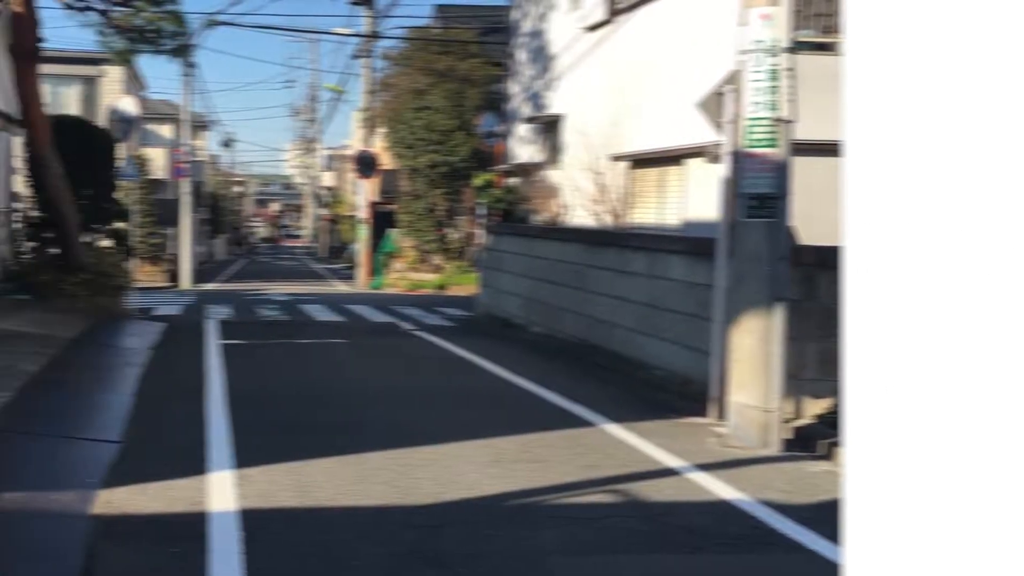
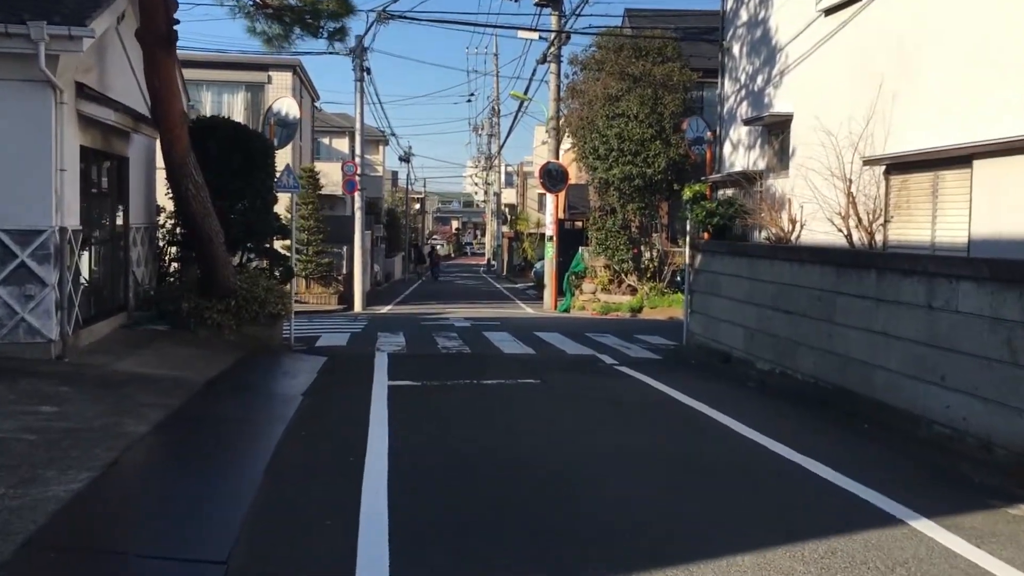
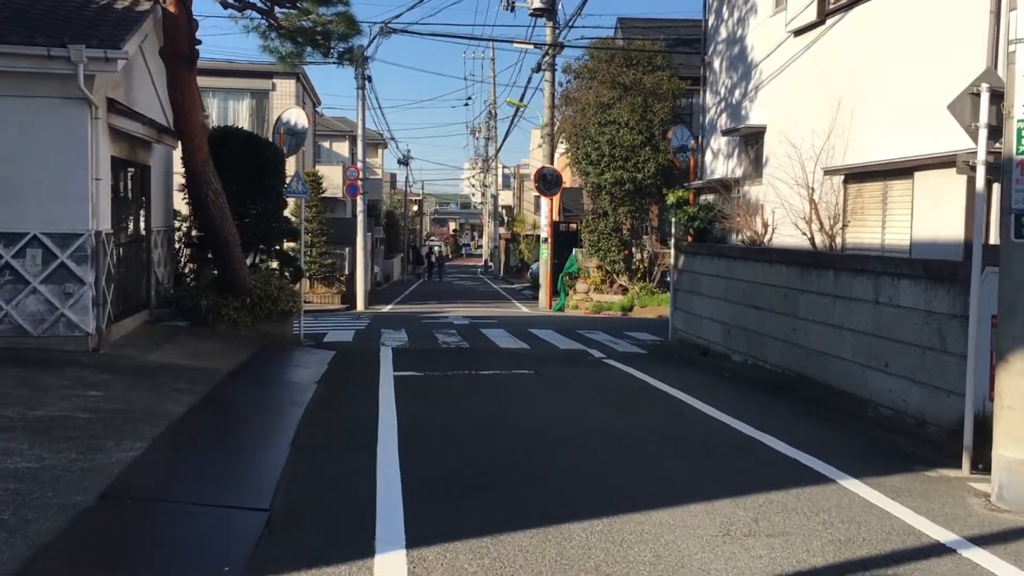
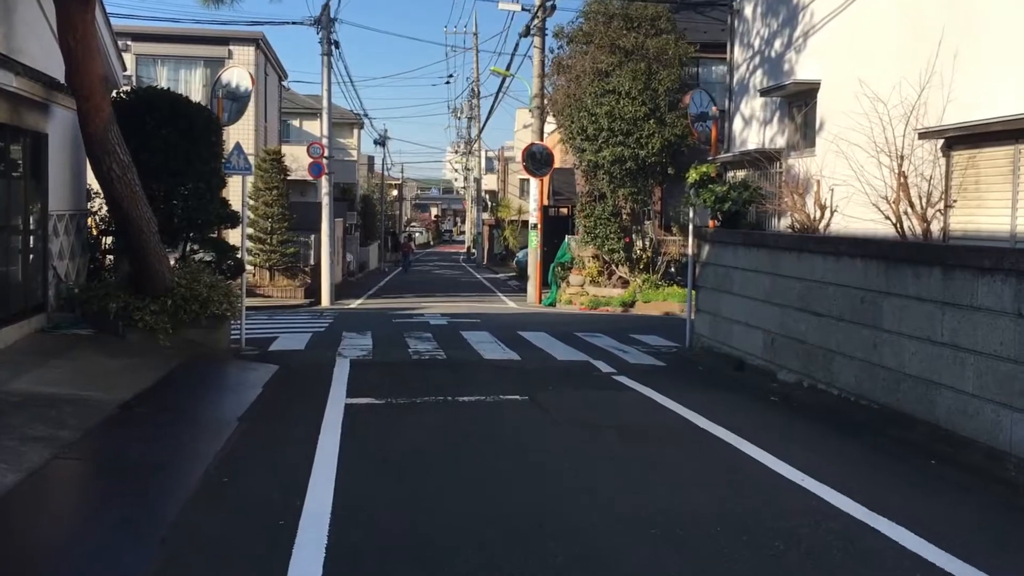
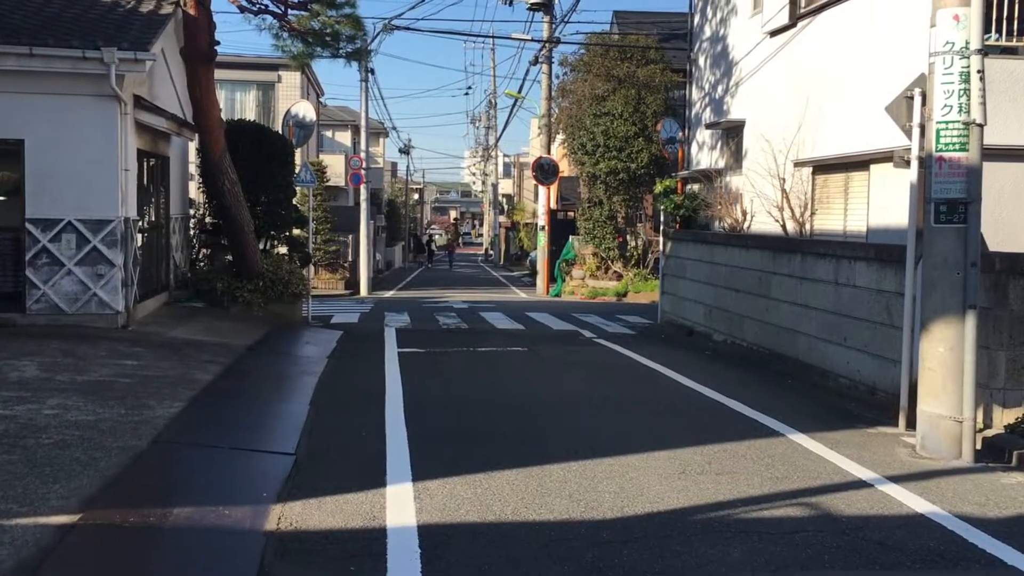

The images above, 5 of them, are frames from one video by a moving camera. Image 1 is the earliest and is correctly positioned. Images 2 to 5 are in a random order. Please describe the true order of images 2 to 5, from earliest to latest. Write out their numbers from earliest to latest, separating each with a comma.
5, 3, 2, 4
